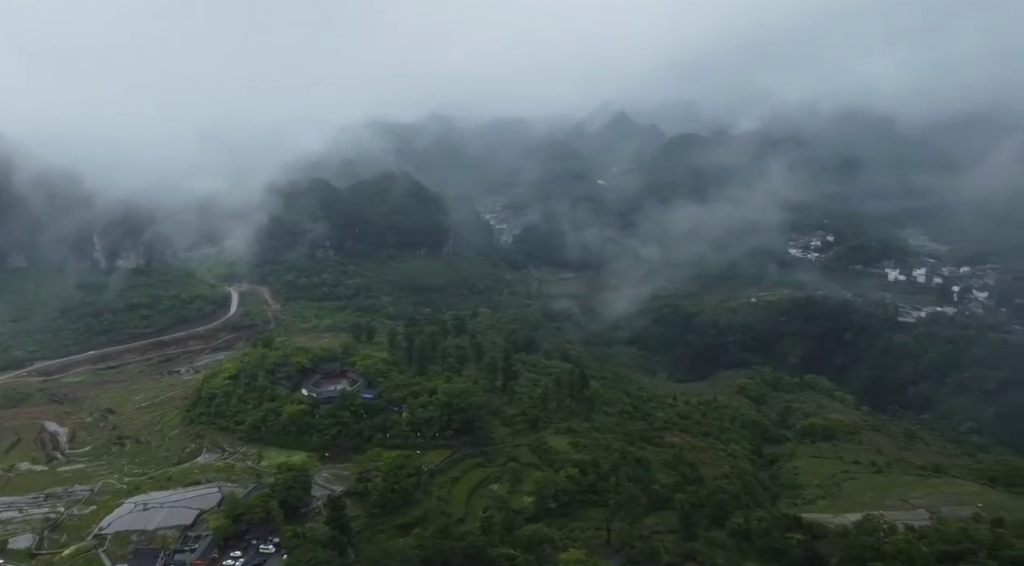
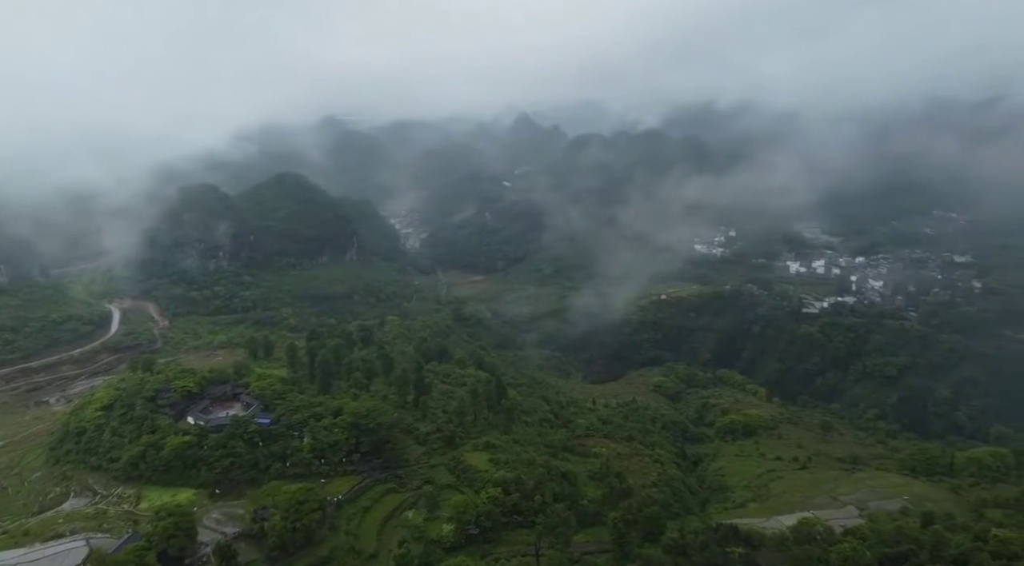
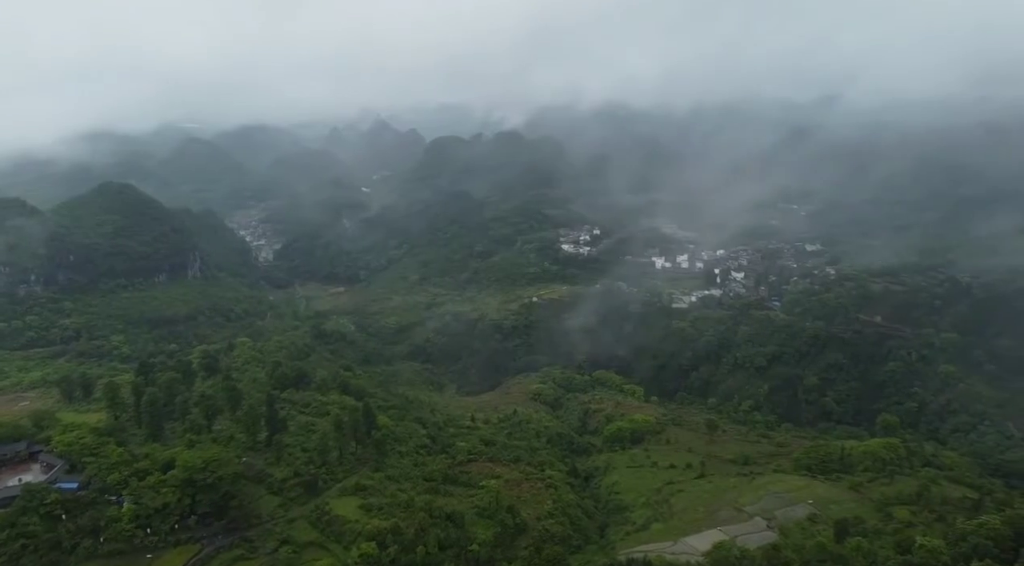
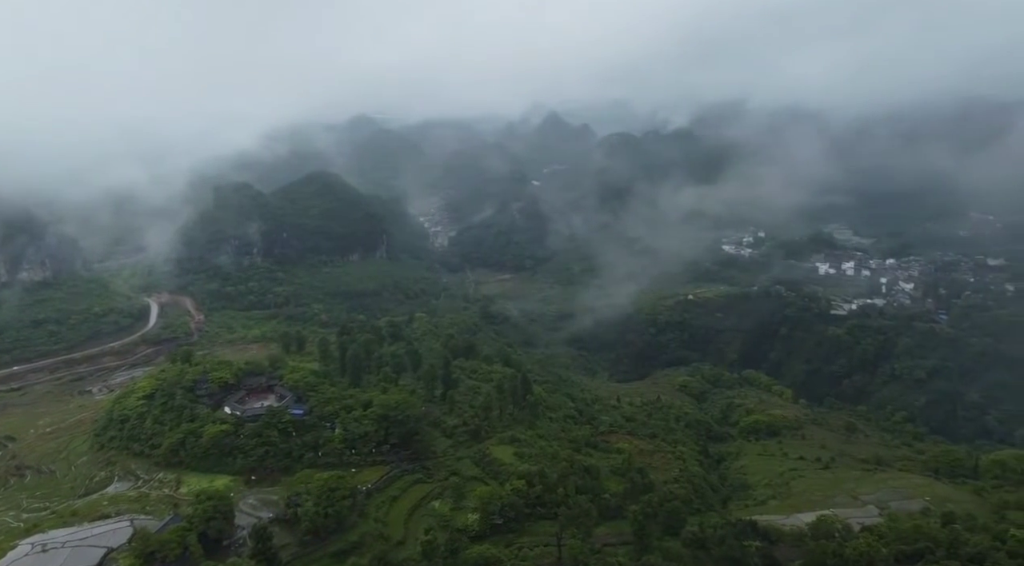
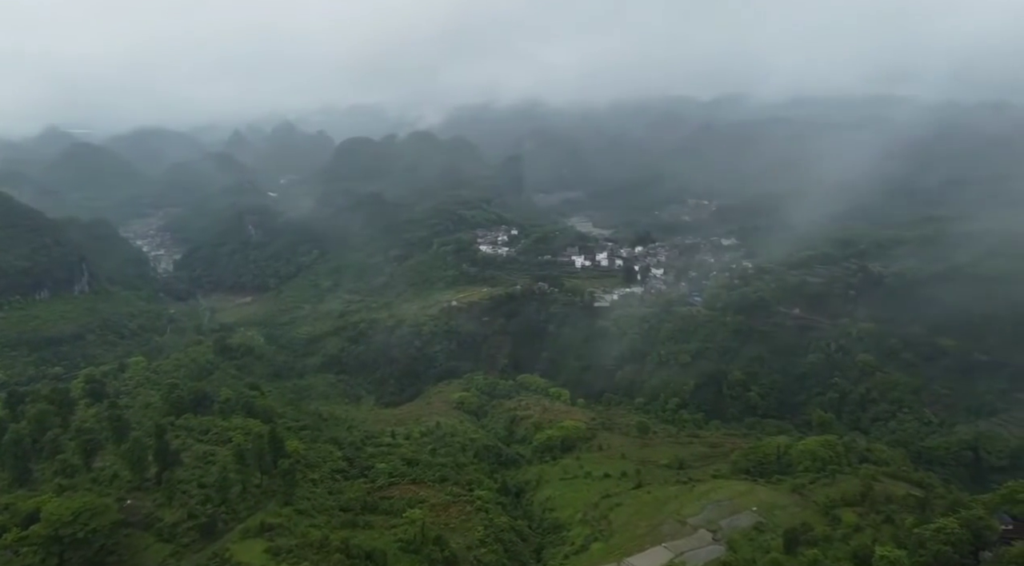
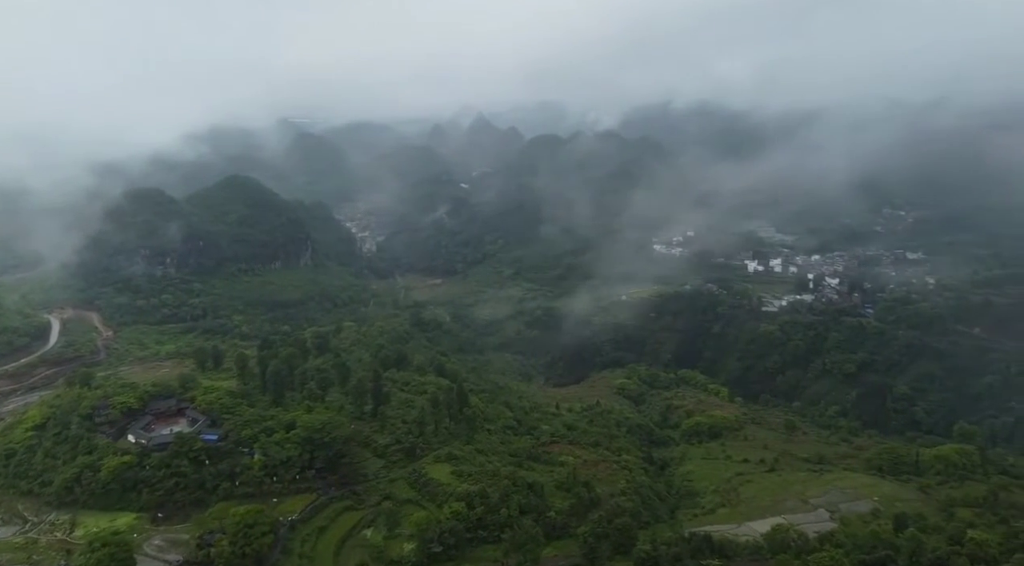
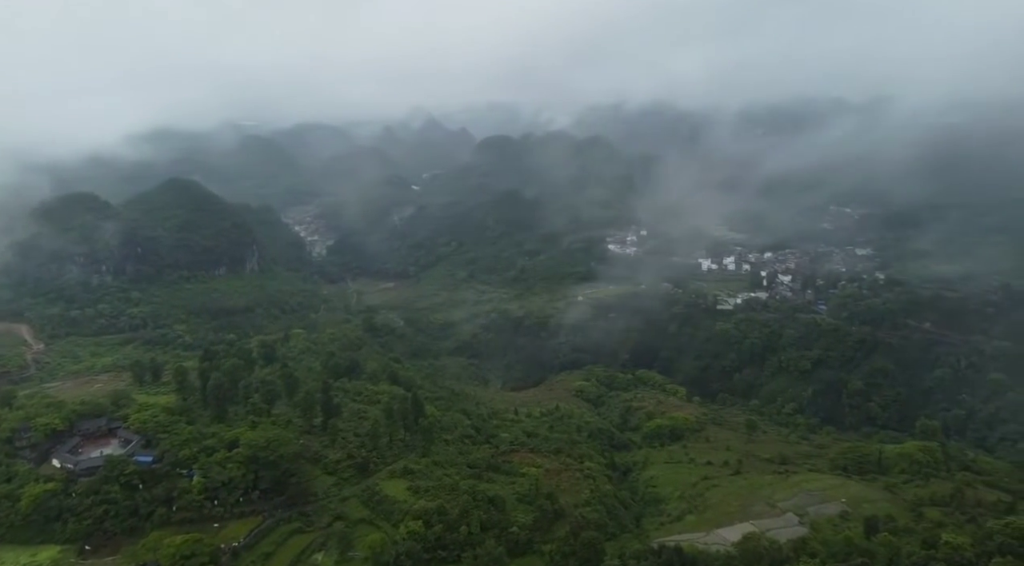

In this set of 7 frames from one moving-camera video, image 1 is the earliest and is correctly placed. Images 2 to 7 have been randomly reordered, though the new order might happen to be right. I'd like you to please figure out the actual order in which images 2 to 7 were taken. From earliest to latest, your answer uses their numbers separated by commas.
4, 2, 6, 7, 3, 5
